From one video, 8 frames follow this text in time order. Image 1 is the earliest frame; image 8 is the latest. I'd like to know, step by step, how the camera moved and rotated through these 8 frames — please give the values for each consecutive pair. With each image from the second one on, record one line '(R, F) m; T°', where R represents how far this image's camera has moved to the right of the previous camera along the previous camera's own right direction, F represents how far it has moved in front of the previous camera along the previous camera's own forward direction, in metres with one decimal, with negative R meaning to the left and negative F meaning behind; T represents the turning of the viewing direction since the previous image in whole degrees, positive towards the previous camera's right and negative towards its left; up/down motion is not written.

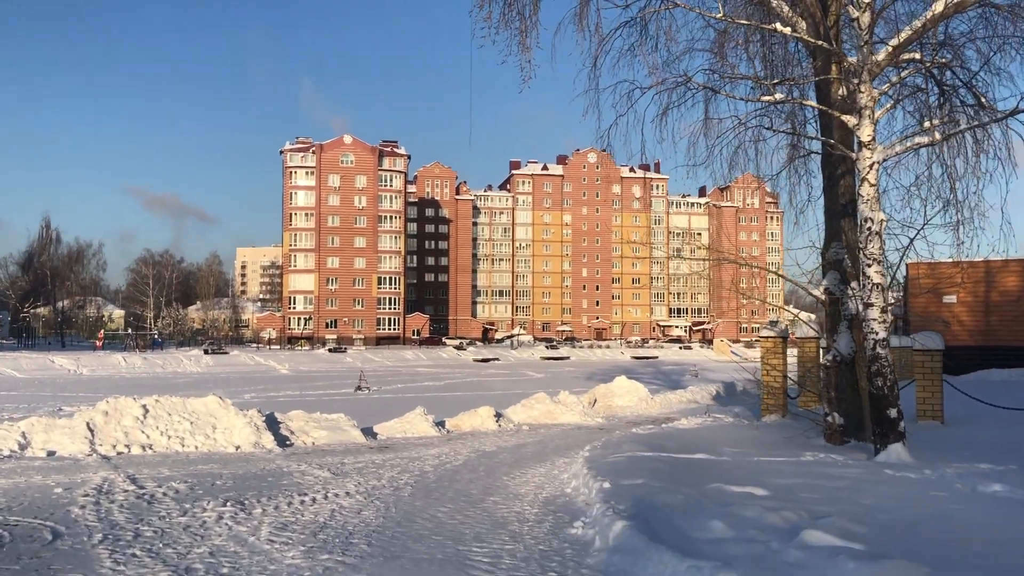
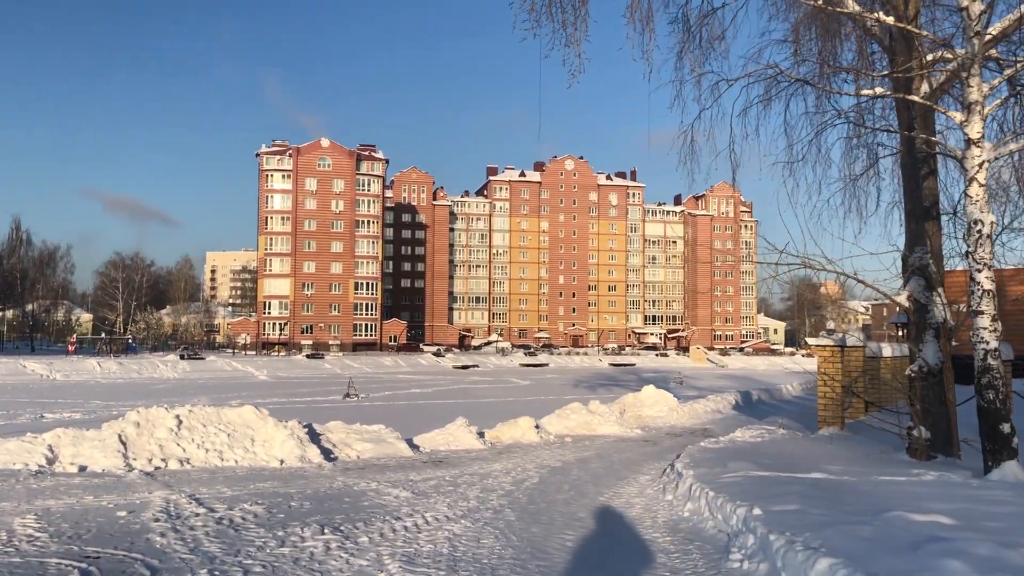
(-1.3, +0.8) m; +2°
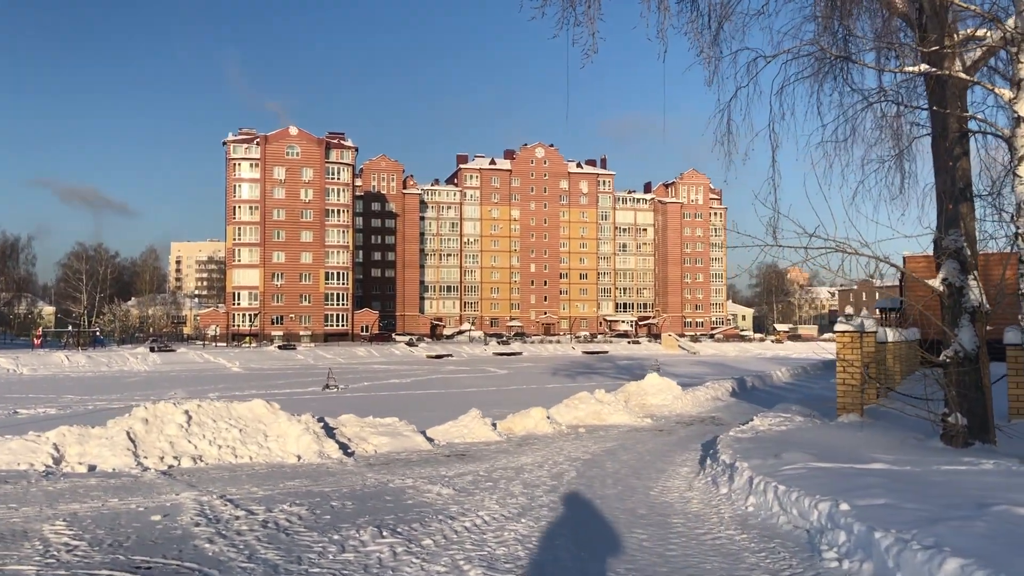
(-0.8, +0.5) m; +2°
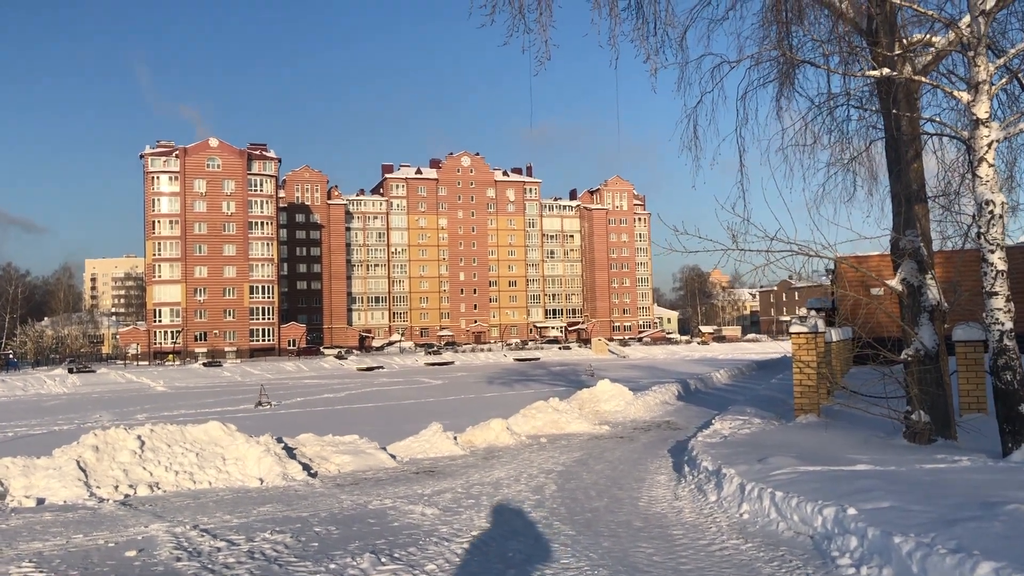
(-0.5, +0.2) m; +5°
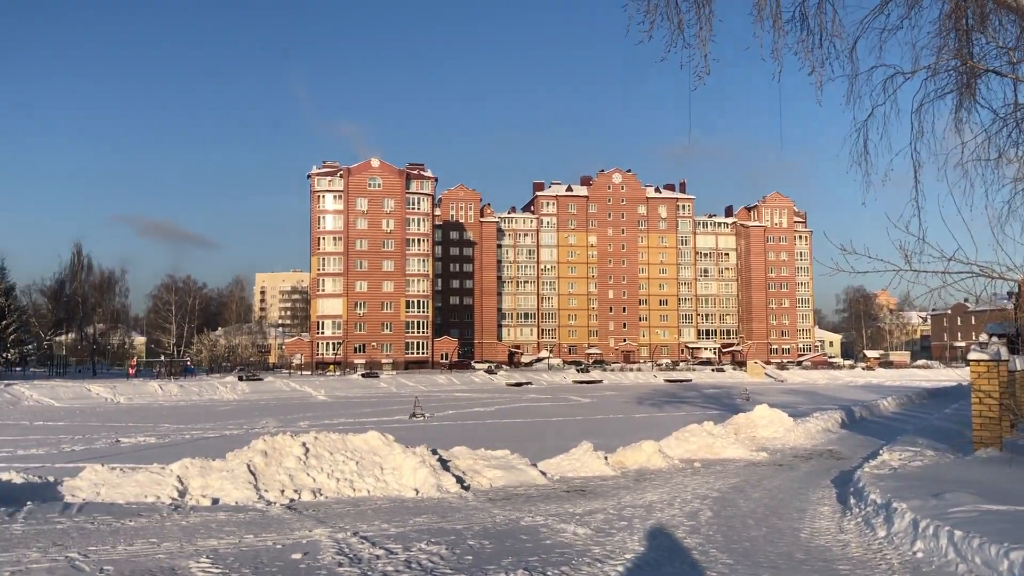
(-0.1, 0.0) m; -9°
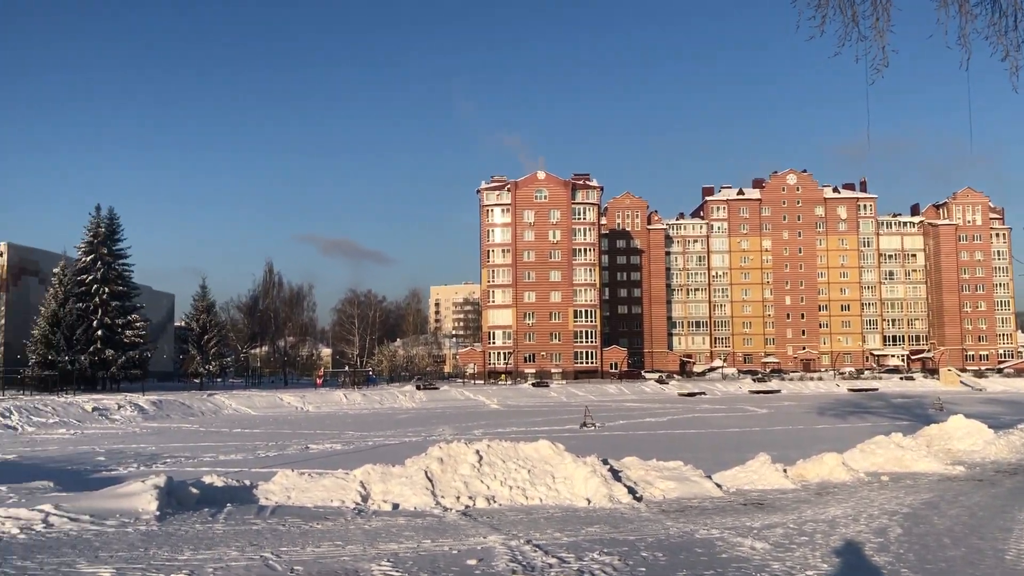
(0.0, 0.0) m; -11°
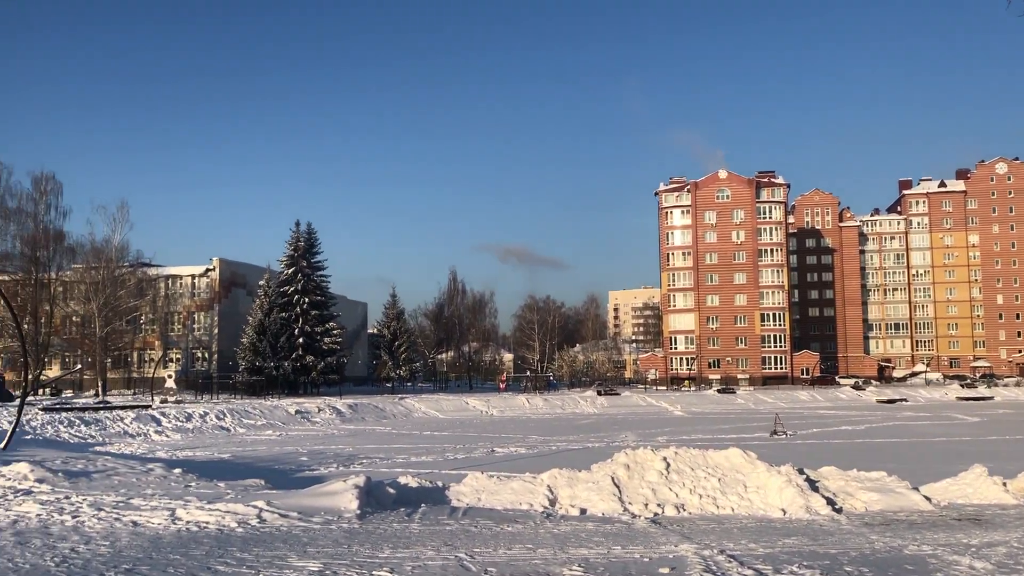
(-0.1, 0.0) m; -11°
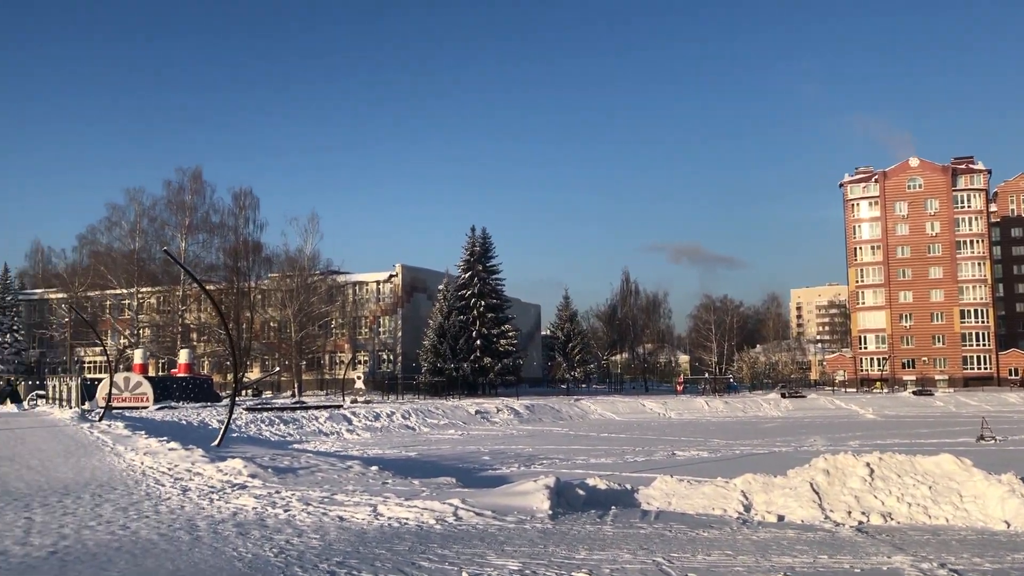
(-0.2, +0.1) m; -11°
